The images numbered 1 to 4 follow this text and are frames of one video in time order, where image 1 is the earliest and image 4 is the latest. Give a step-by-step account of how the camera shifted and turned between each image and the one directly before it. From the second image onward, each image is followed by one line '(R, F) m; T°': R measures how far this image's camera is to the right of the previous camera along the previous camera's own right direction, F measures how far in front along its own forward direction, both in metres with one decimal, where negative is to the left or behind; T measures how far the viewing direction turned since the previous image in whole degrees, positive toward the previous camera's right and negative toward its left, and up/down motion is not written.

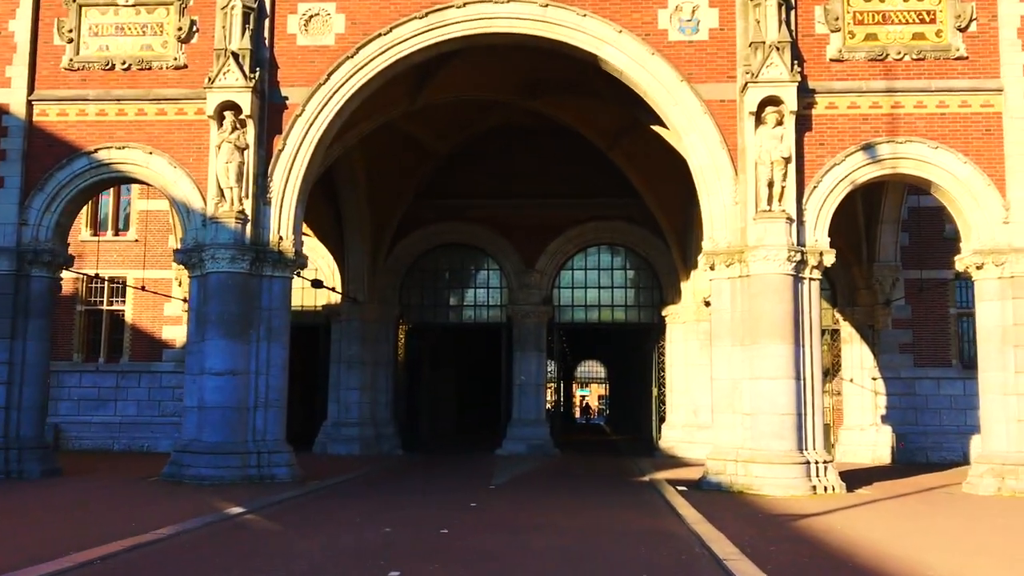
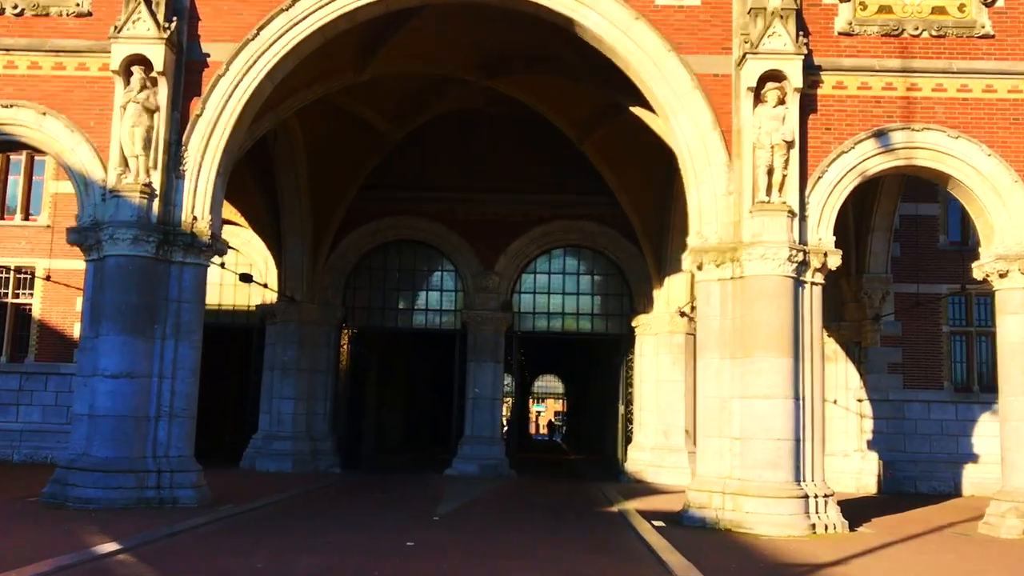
(+0.1, +2.2) m; +2°
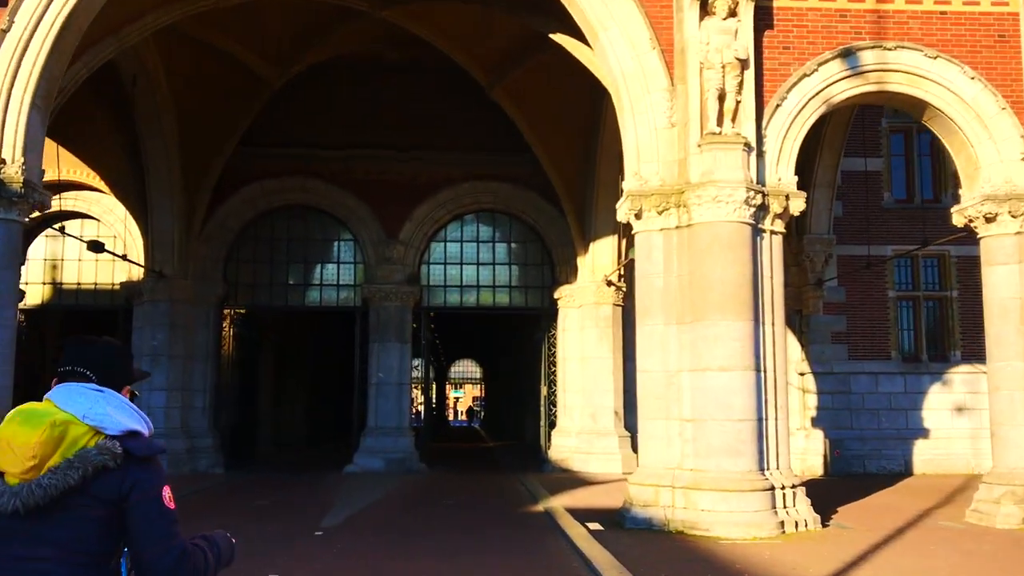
(+0.2, +2.4) m; +5°
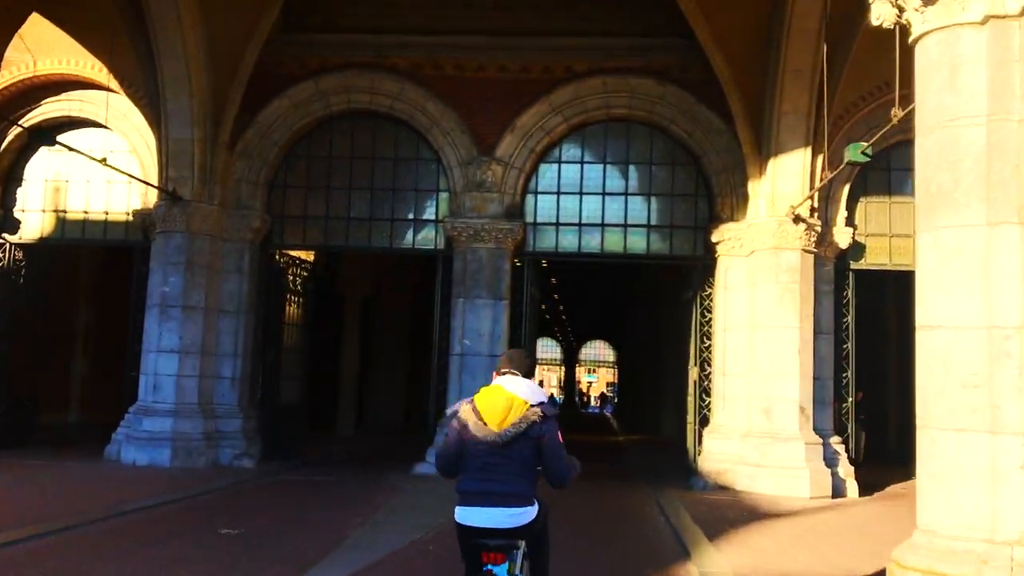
(0.0, +5.4) m; -8°
